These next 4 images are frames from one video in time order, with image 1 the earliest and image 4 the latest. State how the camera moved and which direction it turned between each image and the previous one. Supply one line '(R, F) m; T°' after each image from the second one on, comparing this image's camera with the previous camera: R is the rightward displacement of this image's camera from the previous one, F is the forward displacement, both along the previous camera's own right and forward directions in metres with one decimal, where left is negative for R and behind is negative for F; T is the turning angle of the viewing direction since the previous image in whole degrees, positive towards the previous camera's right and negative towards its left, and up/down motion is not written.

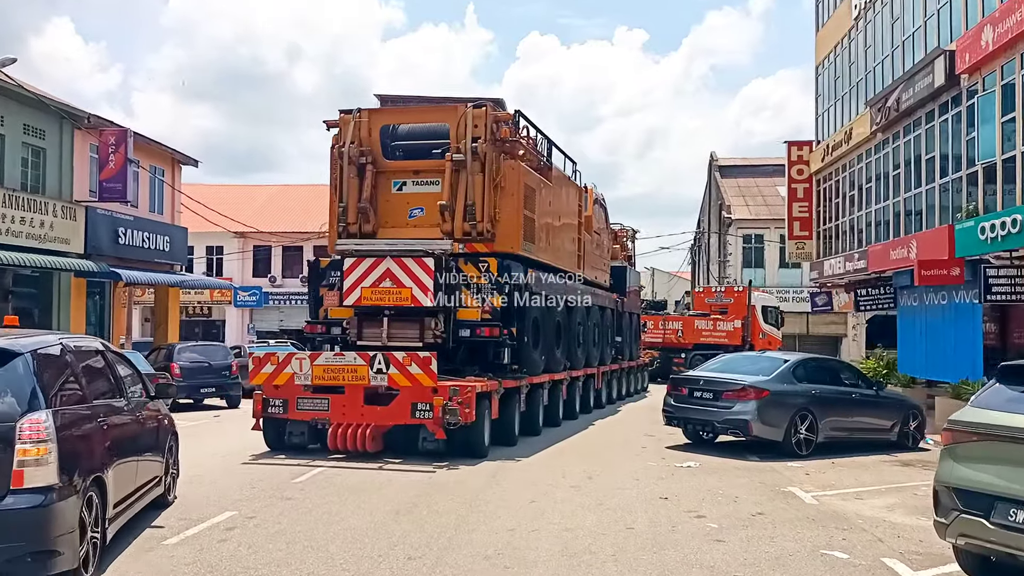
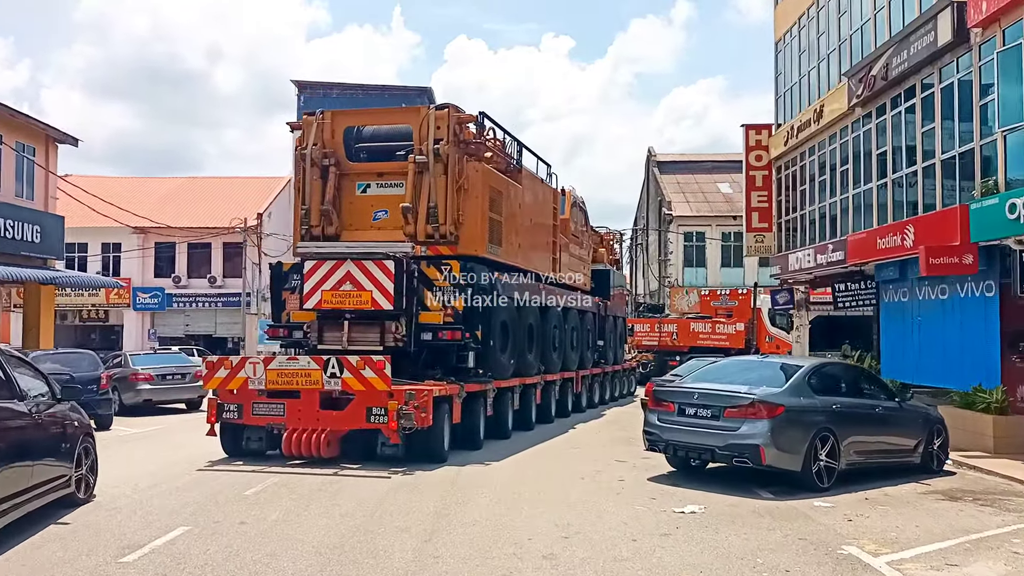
(-0.1, +2.9) m; +5°
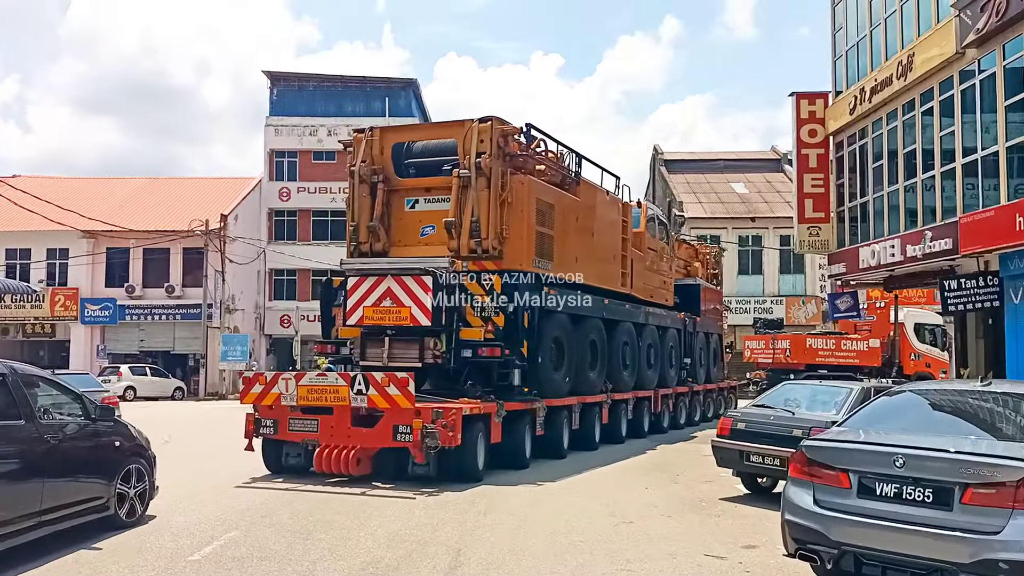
(-0.2, +4.3) m; +1°
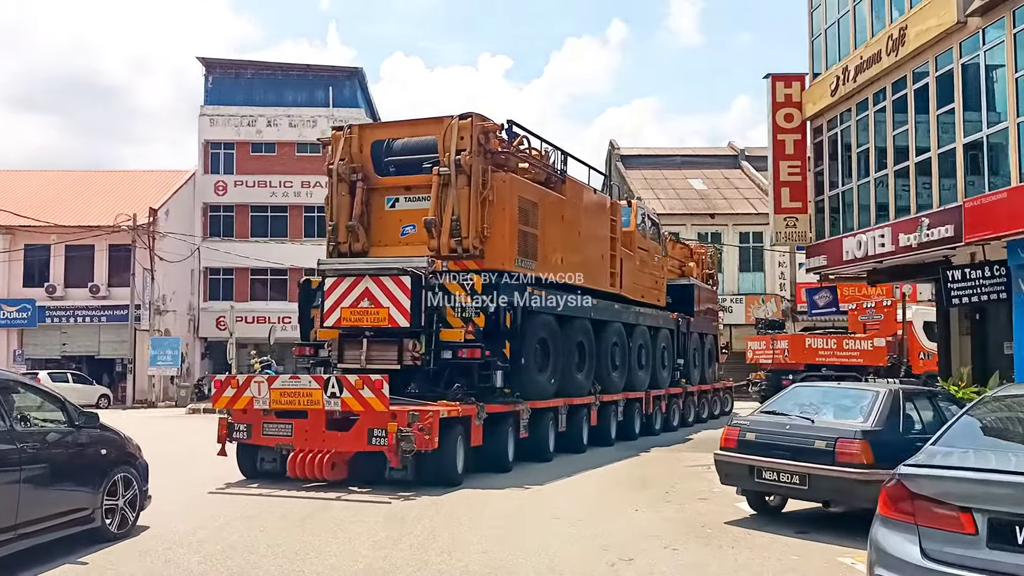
(-0.2, +1.6) m; +3°
